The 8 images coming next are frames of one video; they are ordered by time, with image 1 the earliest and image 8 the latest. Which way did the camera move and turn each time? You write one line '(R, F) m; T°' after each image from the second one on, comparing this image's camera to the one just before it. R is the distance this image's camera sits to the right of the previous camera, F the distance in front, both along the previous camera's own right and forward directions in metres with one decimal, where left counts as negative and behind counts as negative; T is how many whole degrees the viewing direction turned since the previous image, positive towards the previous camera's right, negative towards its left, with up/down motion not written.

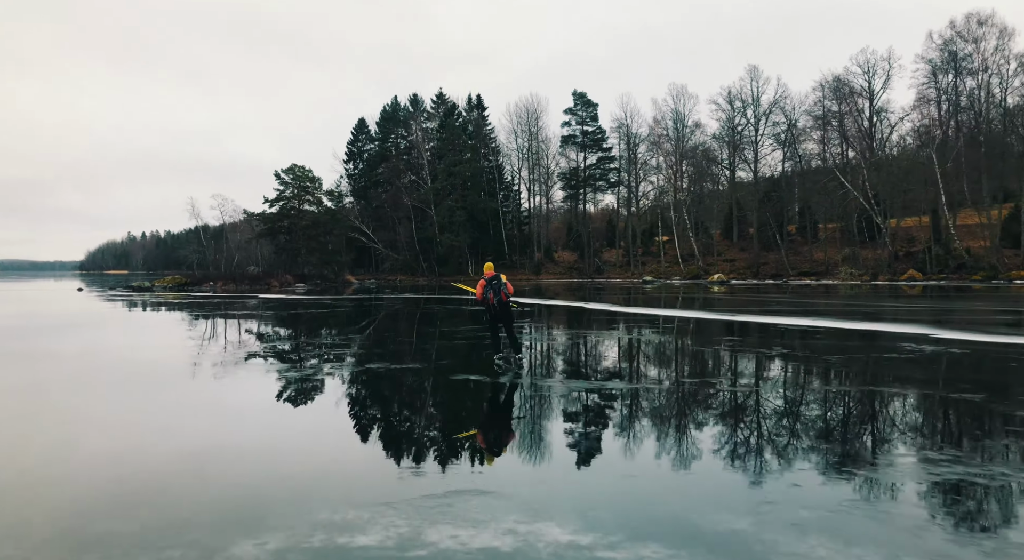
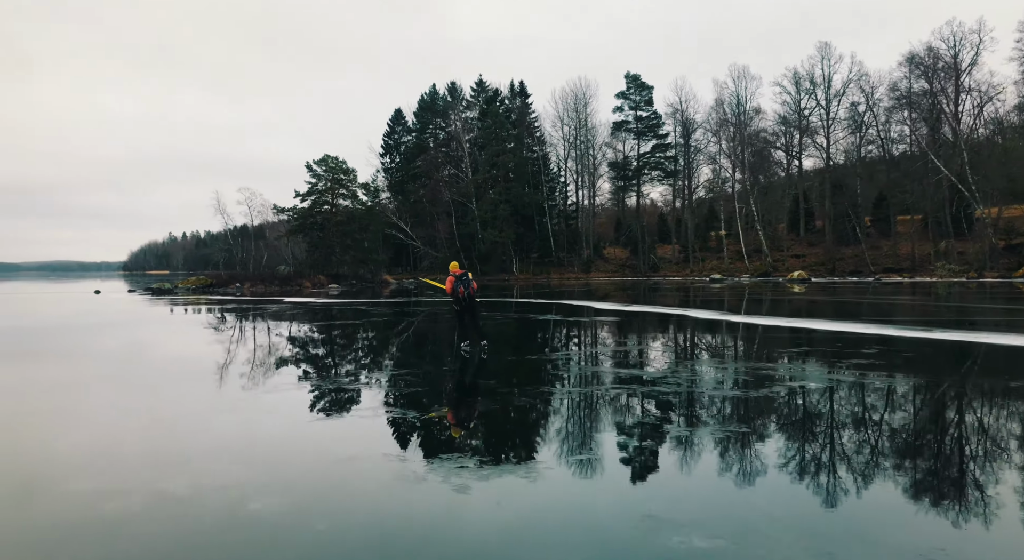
(-0.4, +1.4) m; -3°
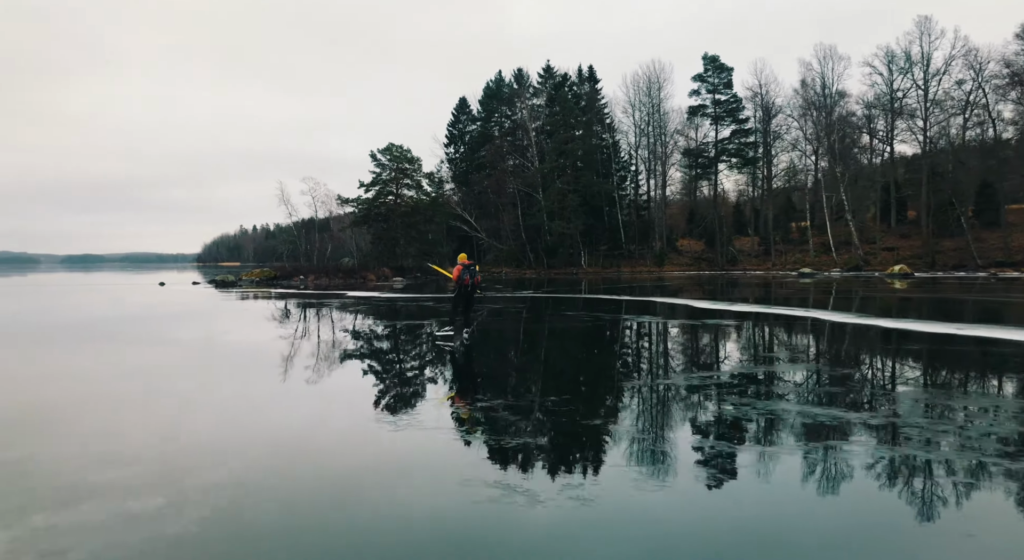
(-0.2, +0.7) m; -5°
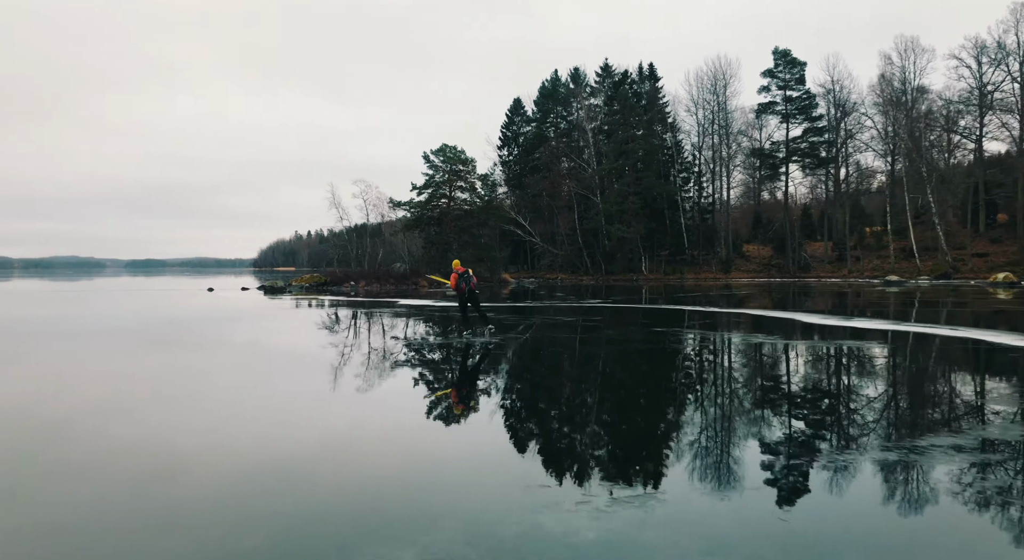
(-0.2, +0.7) m; -4°
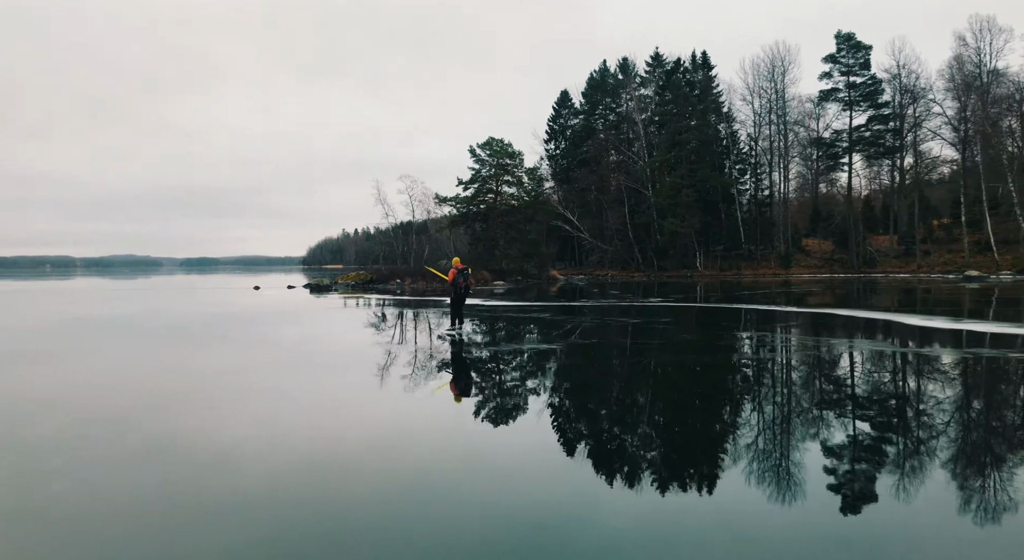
(-0.1, +0.4) m; -4°
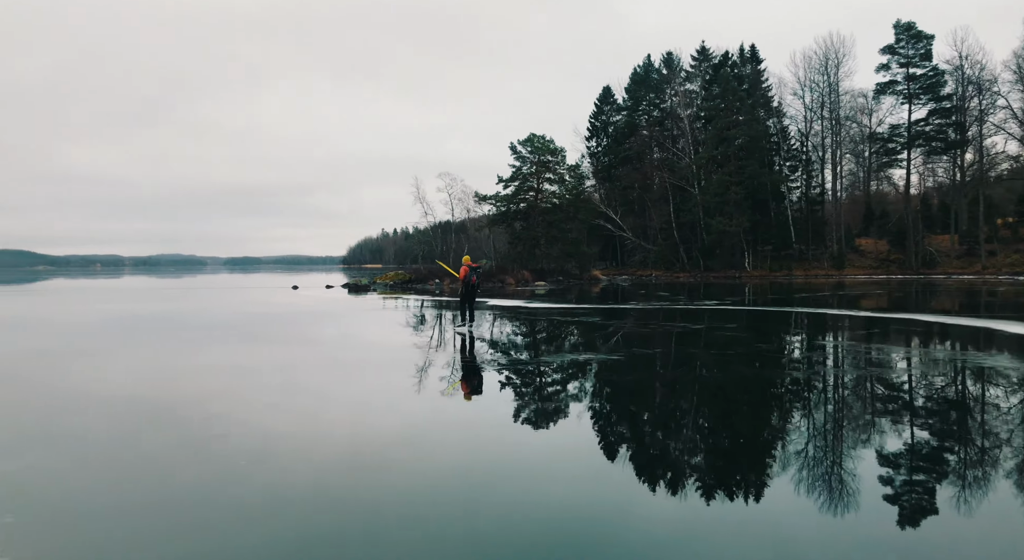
(-0.1, +0.3) m; -3°
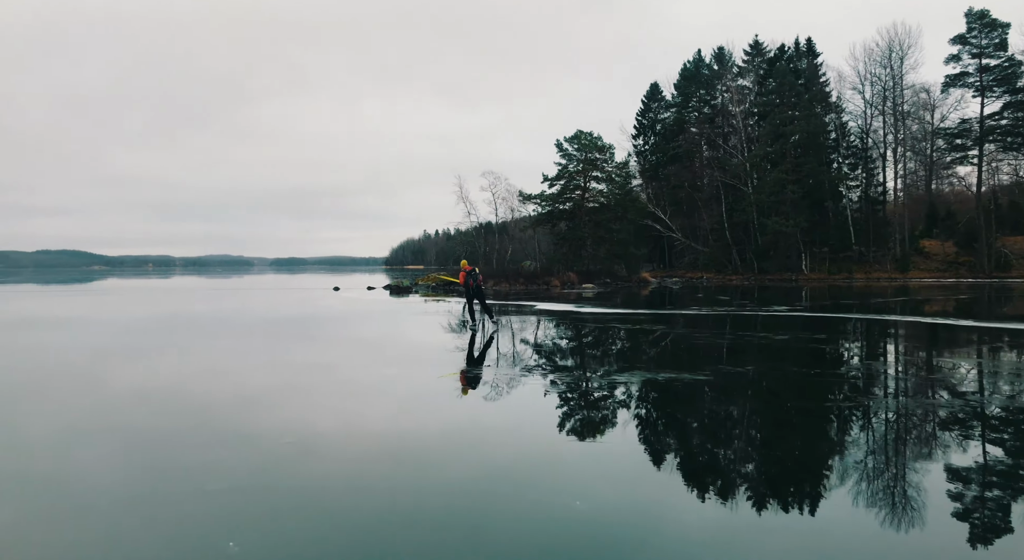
(-0.1, +0.4) m; -3°
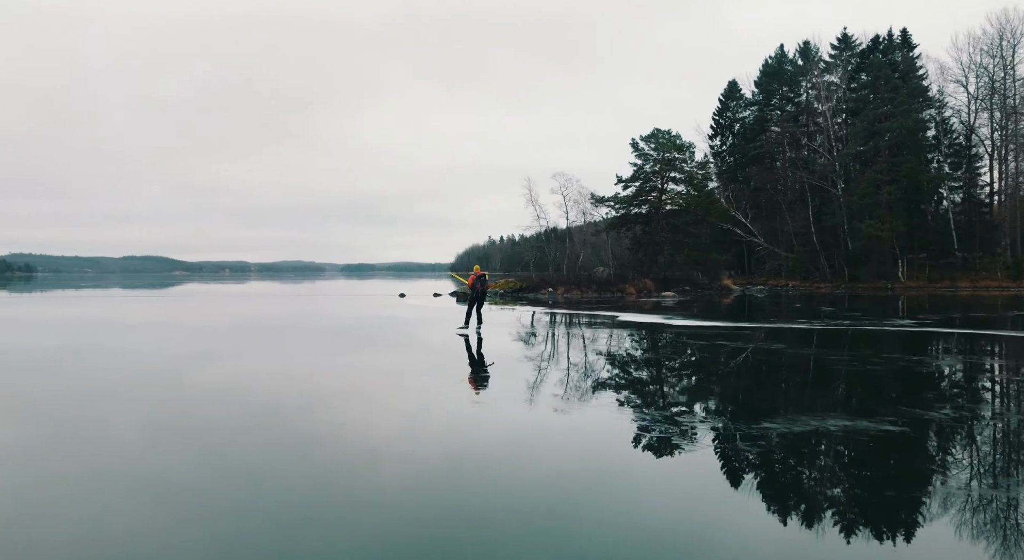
(-0.1, +0.5) m; -5°
